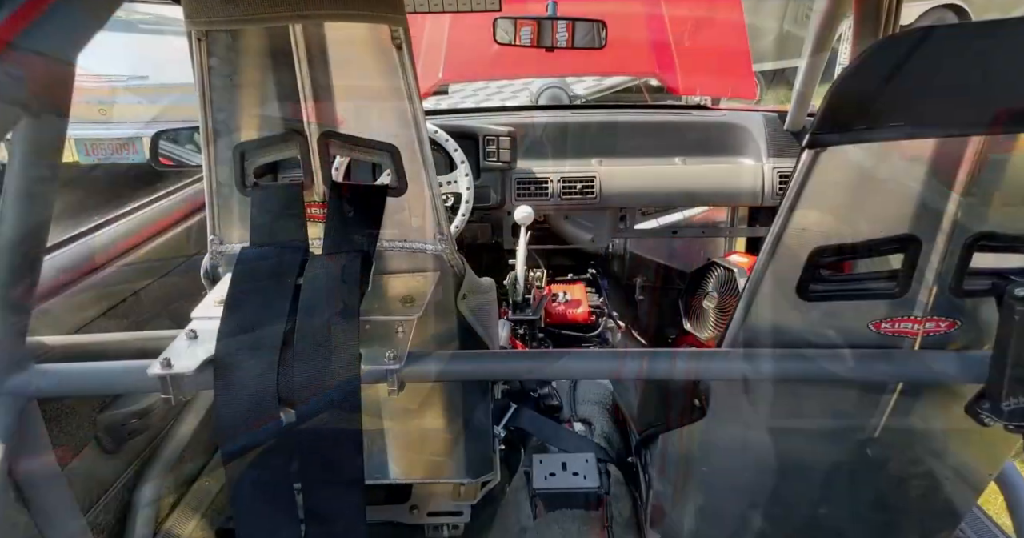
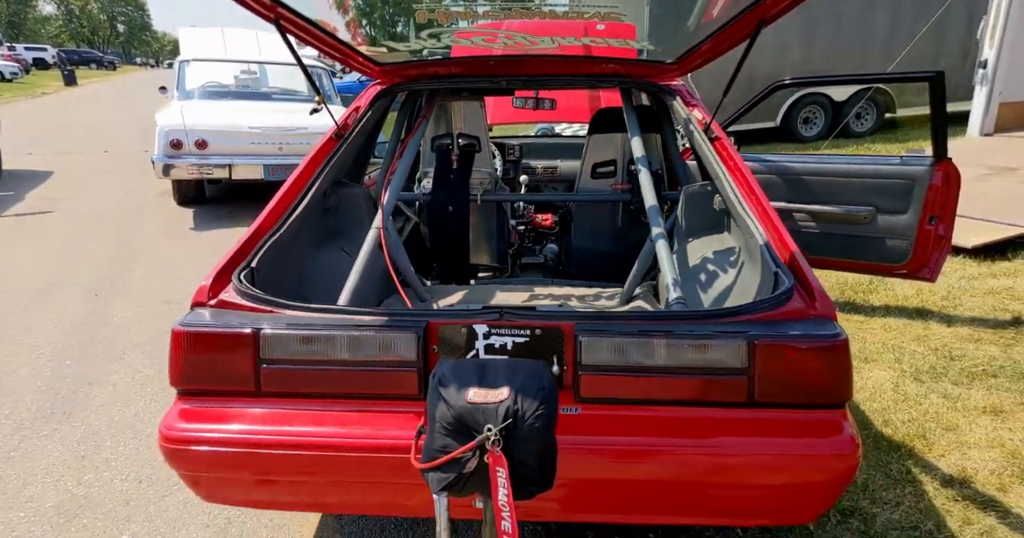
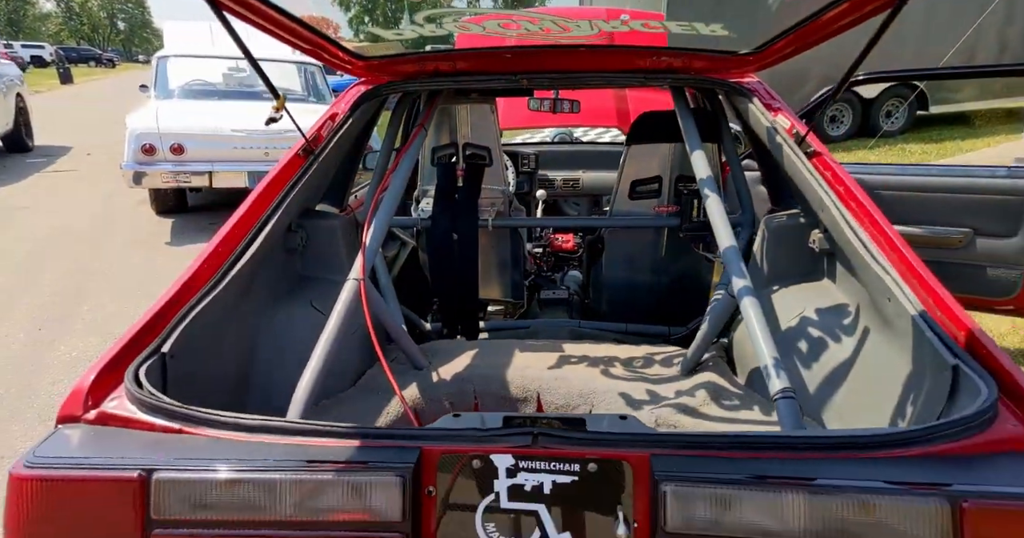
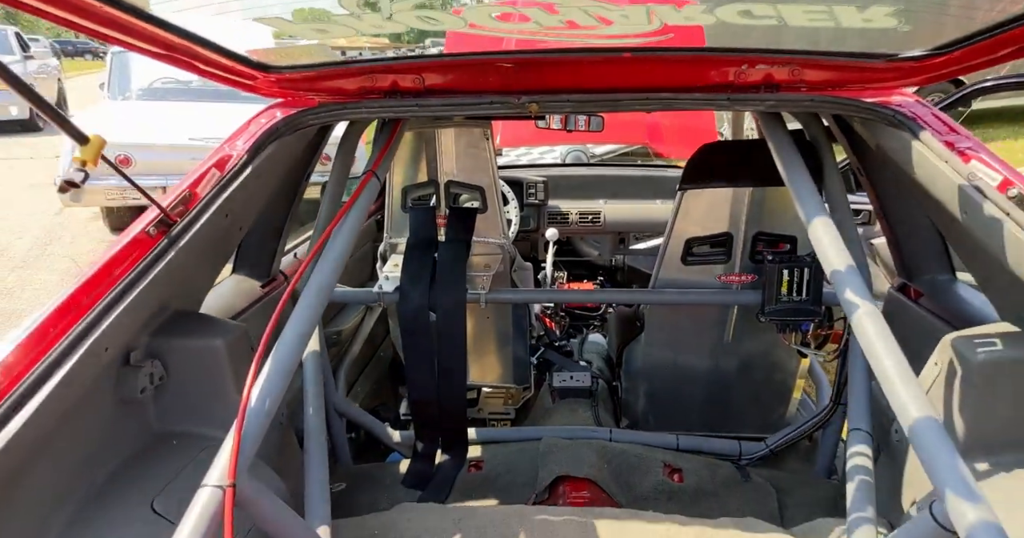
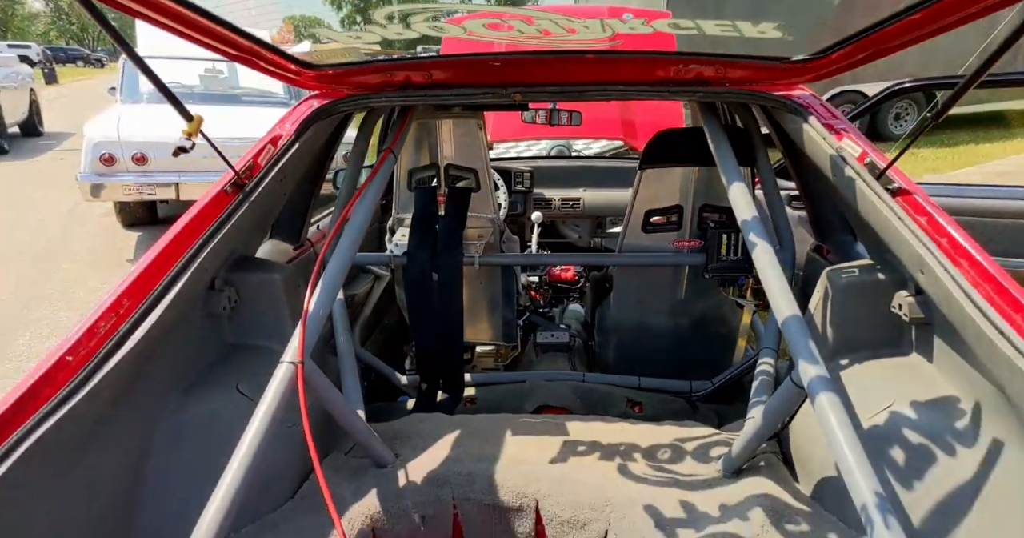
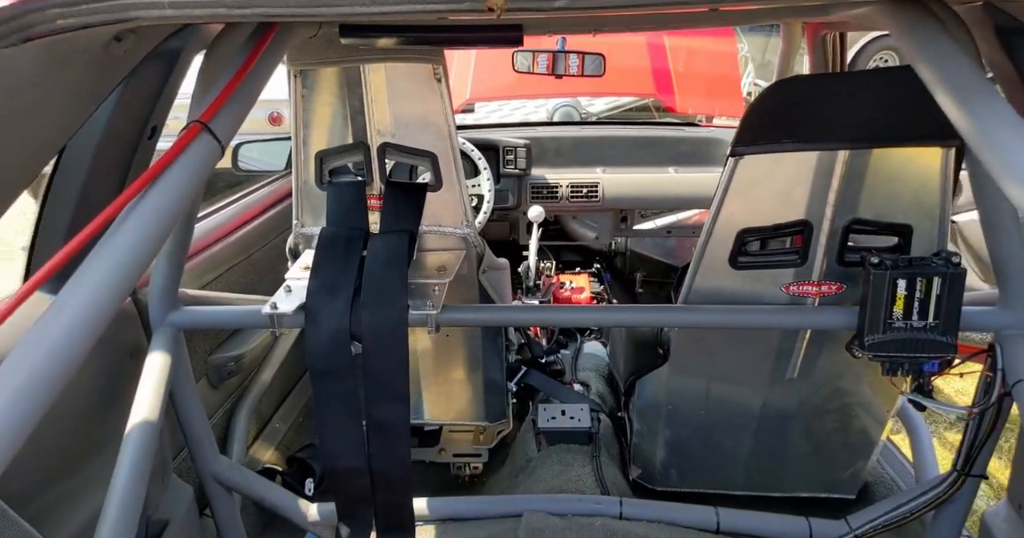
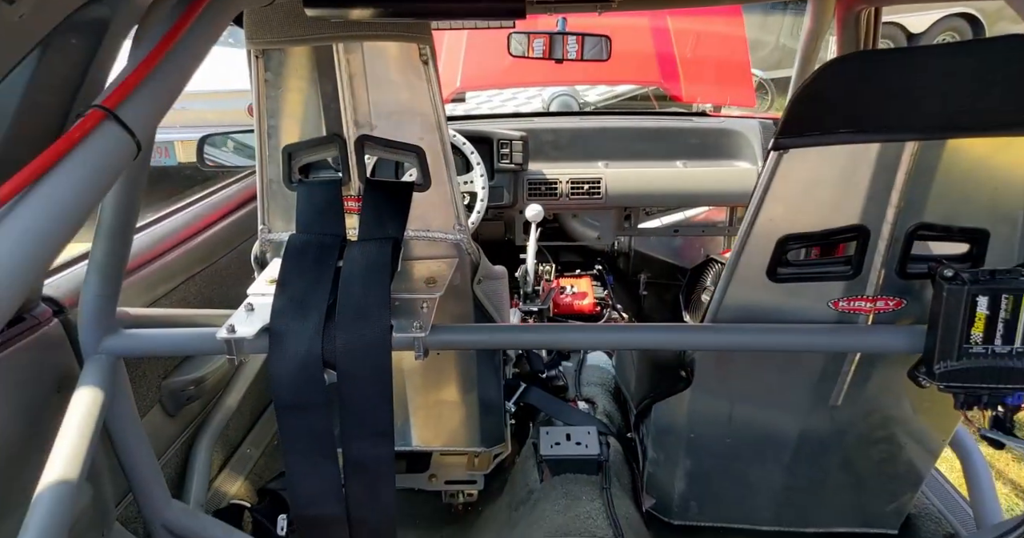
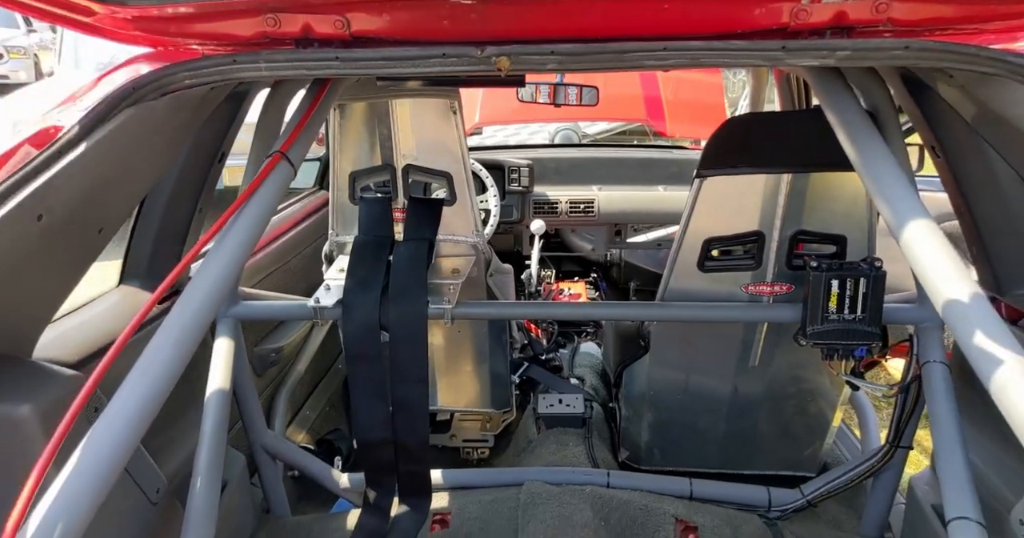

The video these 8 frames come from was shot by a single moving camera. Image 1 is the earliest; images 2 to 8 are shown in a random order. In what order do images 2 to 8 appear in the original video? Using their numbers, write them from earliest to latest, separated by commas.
7, 6, 8, 4, 5, 3, 2
